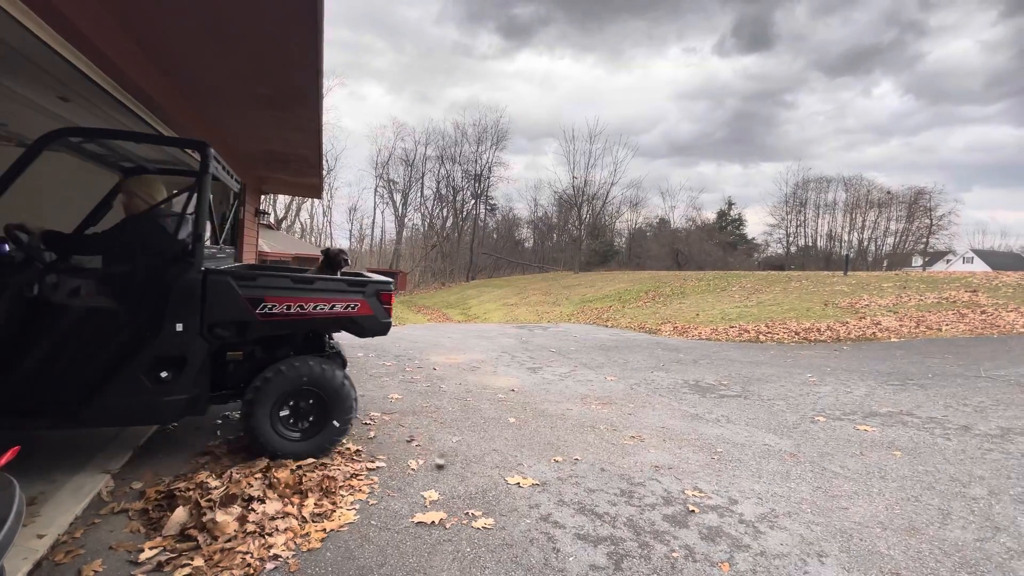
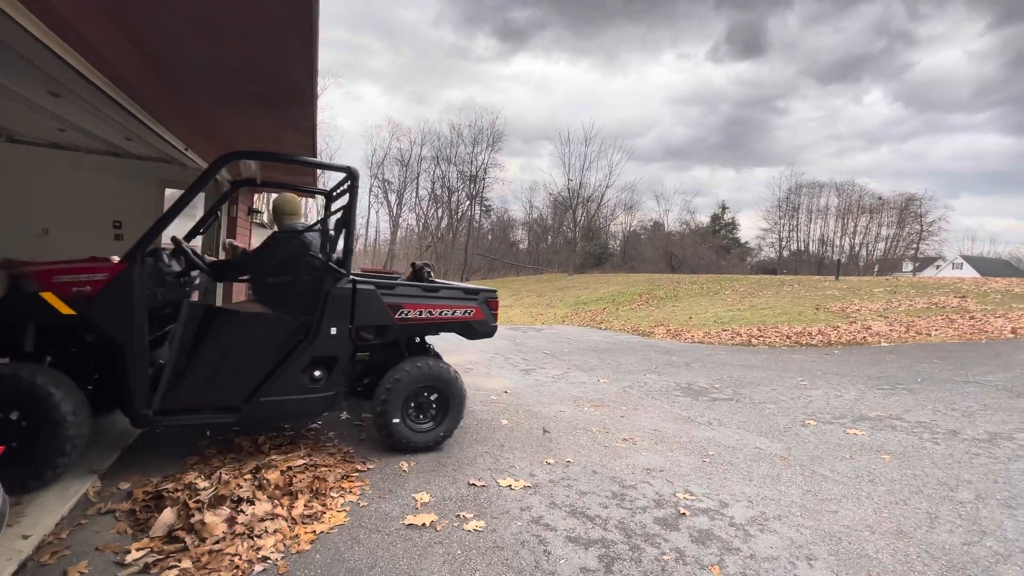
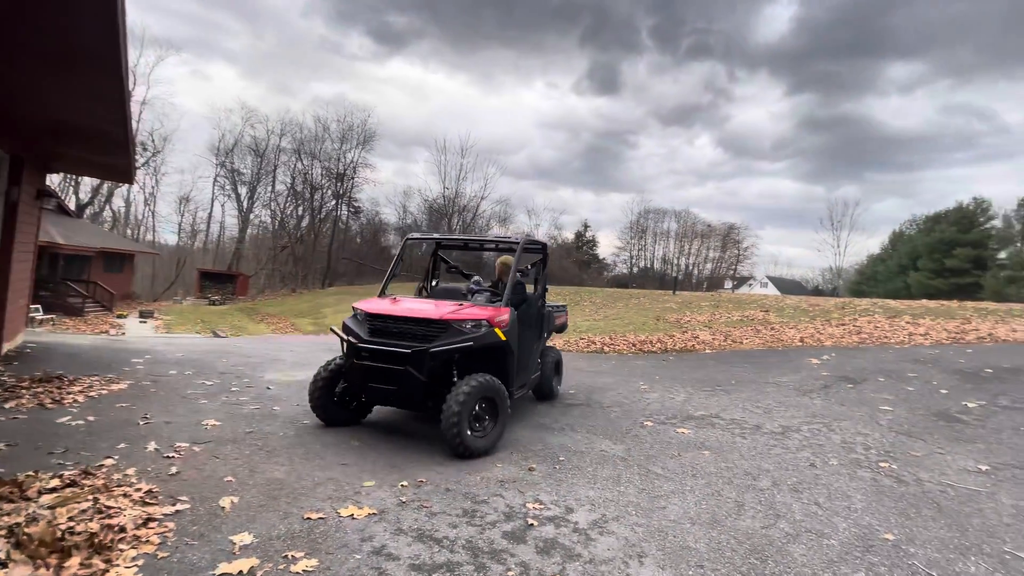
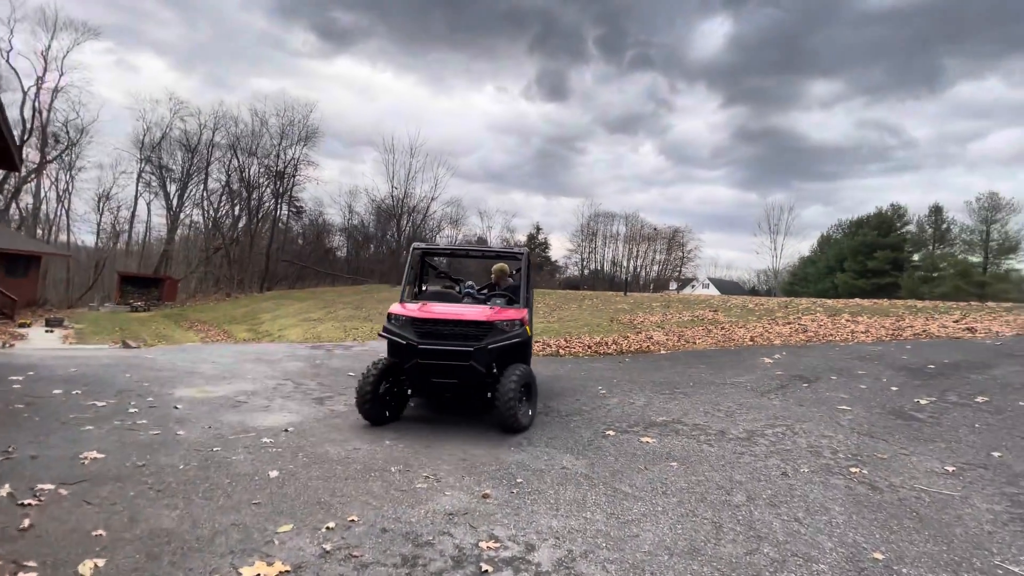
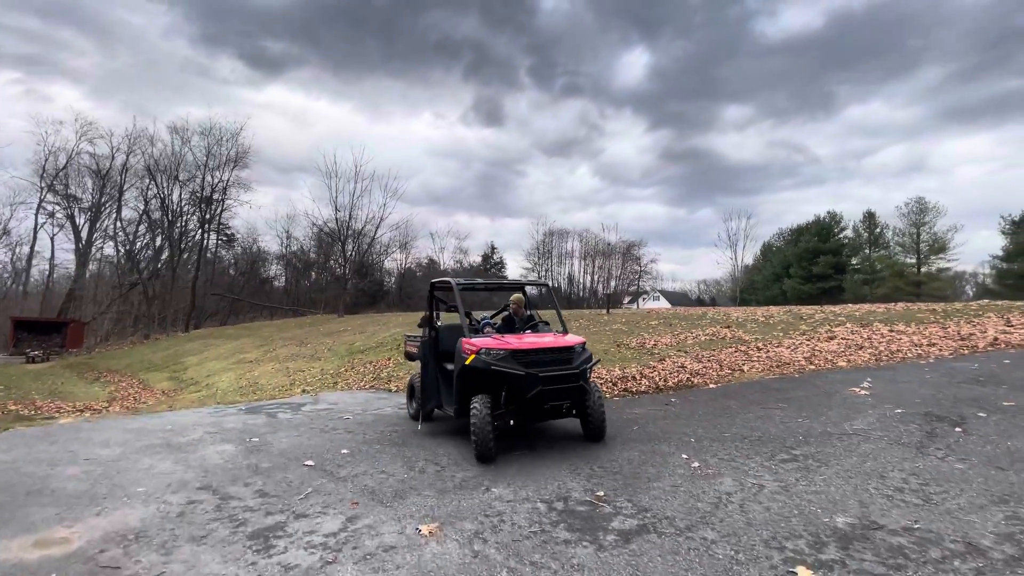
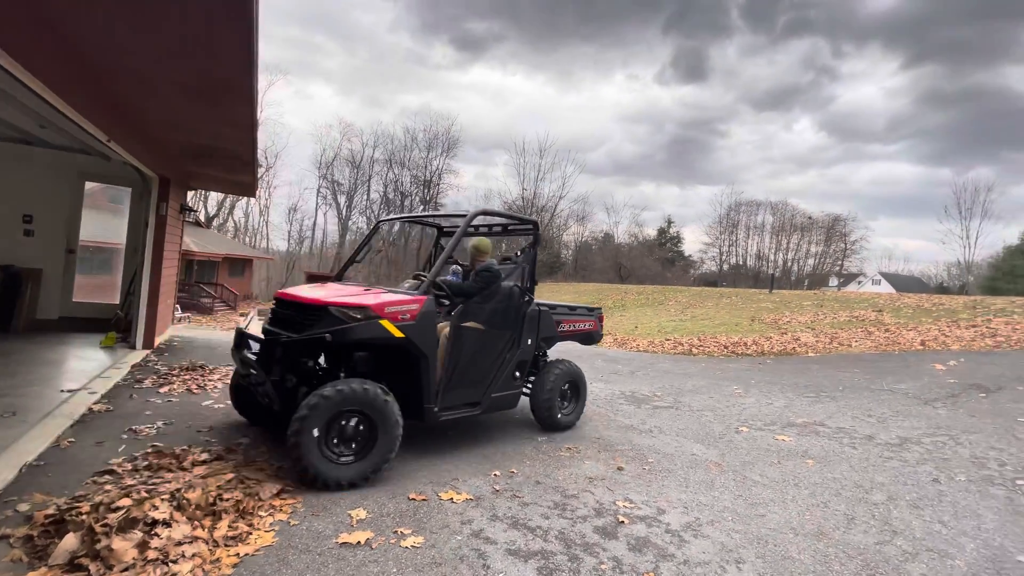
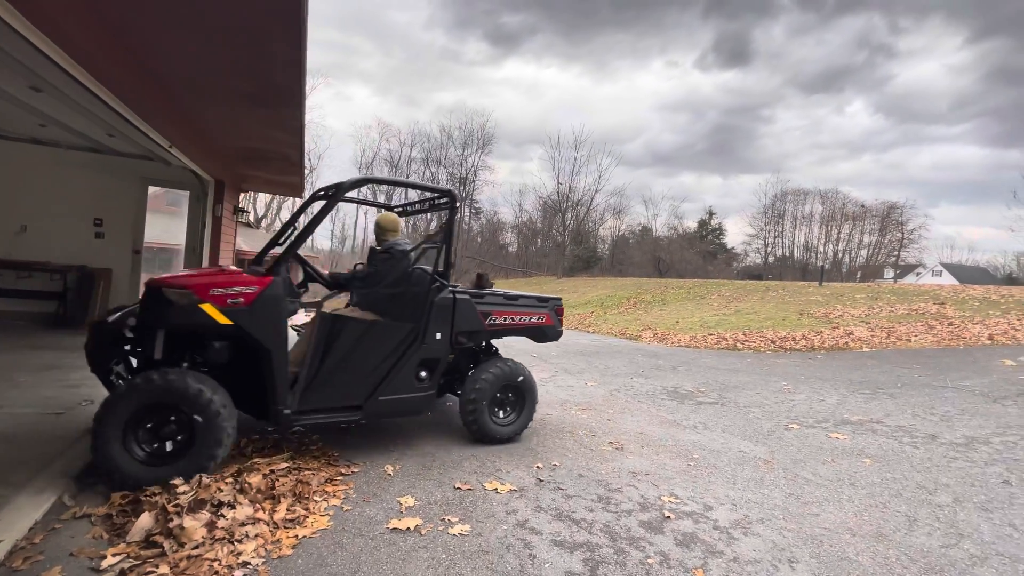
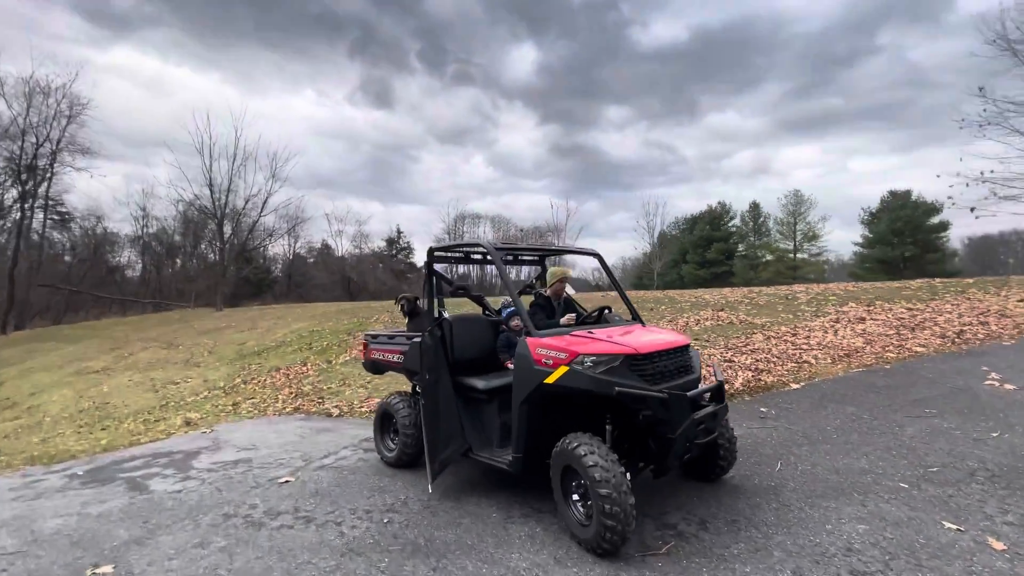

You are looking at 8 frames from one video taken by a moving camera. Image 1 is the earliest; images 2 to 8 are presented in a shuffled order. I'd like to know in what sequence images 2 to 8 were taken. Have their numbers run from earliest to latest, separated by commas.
2, 7, 6, 3, 4, 5, 8
